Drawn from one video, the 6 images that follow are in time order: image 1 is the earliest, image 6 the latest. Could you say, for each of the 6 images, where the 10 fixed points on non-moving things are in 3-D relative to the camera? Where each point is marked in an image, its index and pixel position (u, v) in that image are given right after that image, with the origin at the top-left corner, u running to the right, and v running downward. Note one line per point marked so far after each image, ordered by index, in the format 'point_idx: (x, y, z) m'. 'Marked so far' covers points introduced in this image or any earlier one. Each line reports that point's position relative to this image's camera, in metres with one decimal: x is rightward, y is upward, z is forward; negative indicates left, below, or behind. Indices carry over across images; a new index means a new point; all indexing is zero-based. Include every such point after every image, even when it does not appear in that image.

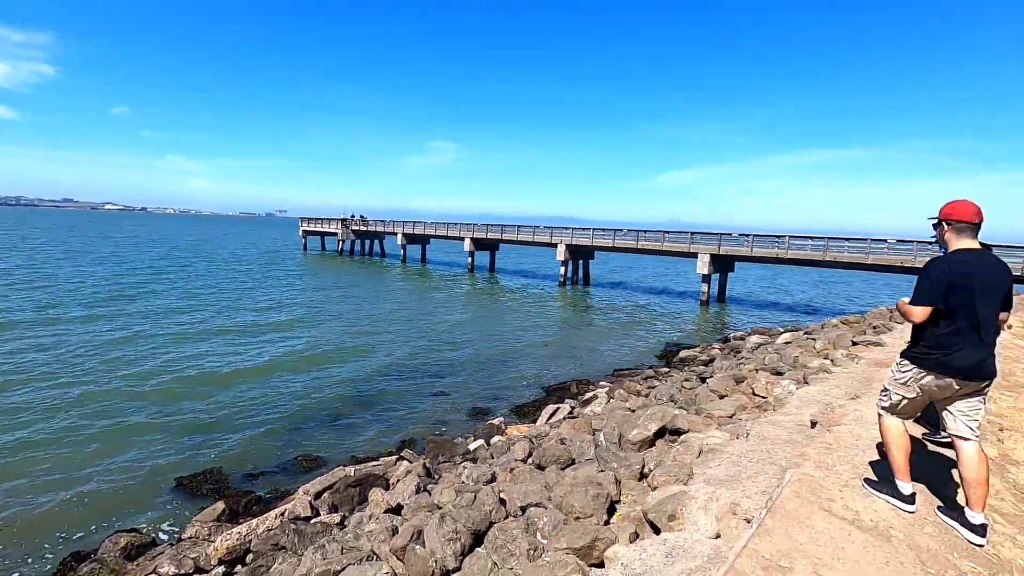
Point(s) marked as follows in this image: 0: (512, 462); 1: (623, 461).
0: (0.0, -2.0, +6.1) m
1: (+1.0, -1.6, +4.9) m
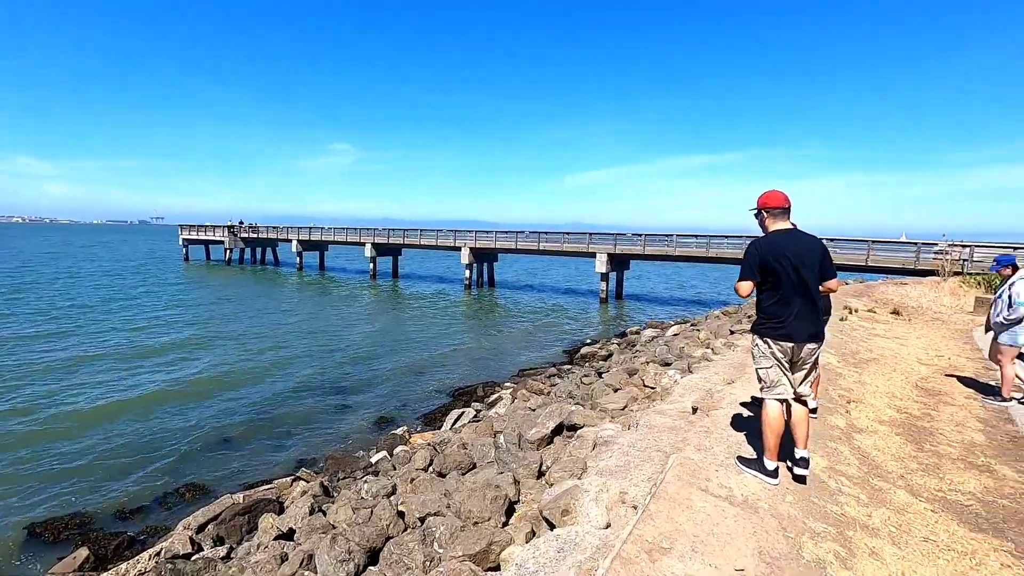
0: (-1.1, -2.1, +6.0) m
1: (+0.1, -1.6, +5.0) m
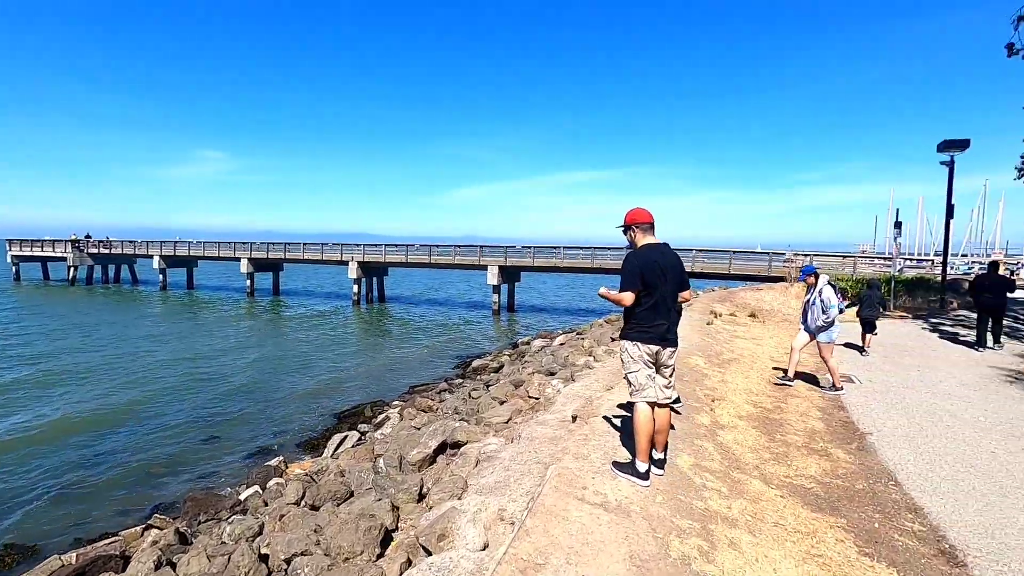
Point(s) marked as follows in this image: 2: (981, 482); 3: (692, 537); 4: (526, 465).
0: (-2.3, -2.3, +5.5) m
1: (-1.0, -1.7, +4.8) m
2: (+4.7, -2.0, +5.4) m
3: (+1.2, -1.7, +3.6) m
4: (+0.1, -1.5, +4.4) m
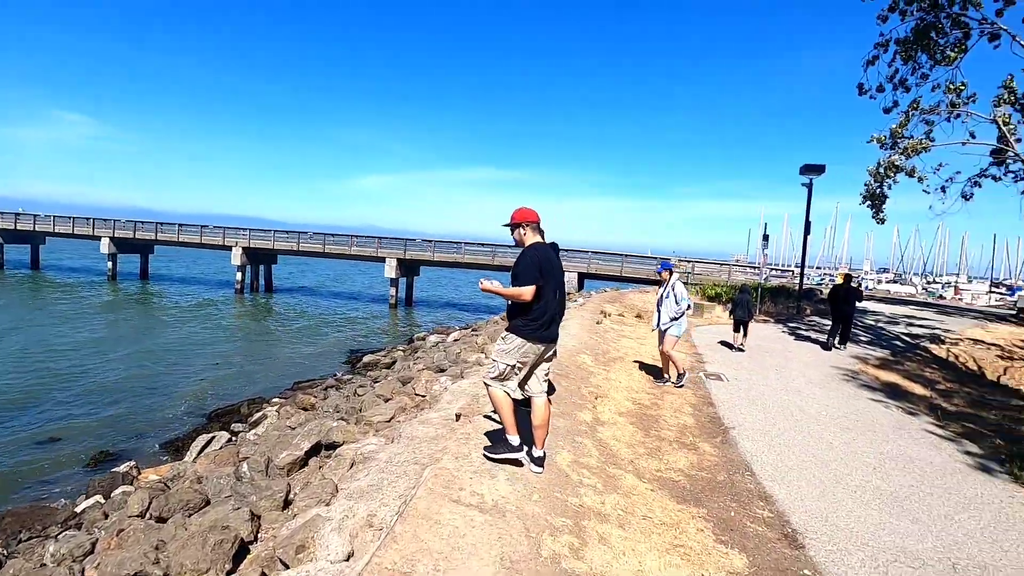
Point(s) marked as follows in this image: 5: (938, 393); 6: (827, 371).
0: (-3.5, -2.1, +4.8) m
1: (-2.0, -1.7, +4.4) m
2: (+3.5, -2.1, +6.0) m
3: (+0.4, -1.7, +3.6) m
4: (-0.9, -1.4, +4.2) m
5: (+8.4, -2.1, +10.5) m
6: (+6.8, -1.8, +11.5) m
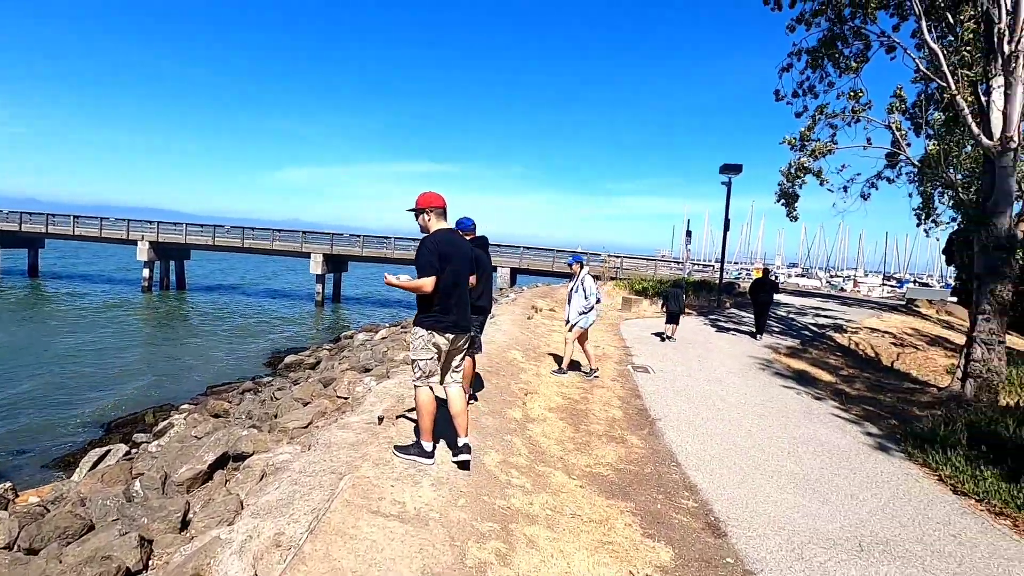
0: (-4.1, -2.1, +4.2) m
1: (-2.6, -1.6, +3.9) m
2: (+2.7, -2.0, +6.2) m
3: (-0.1, -1.6, +3.4) m
4: (-1.4, -1.4, +3.9) m
5: (+7.0, -1.9, +11.3) m
6: (+5.3, -1.7, +12.1) m
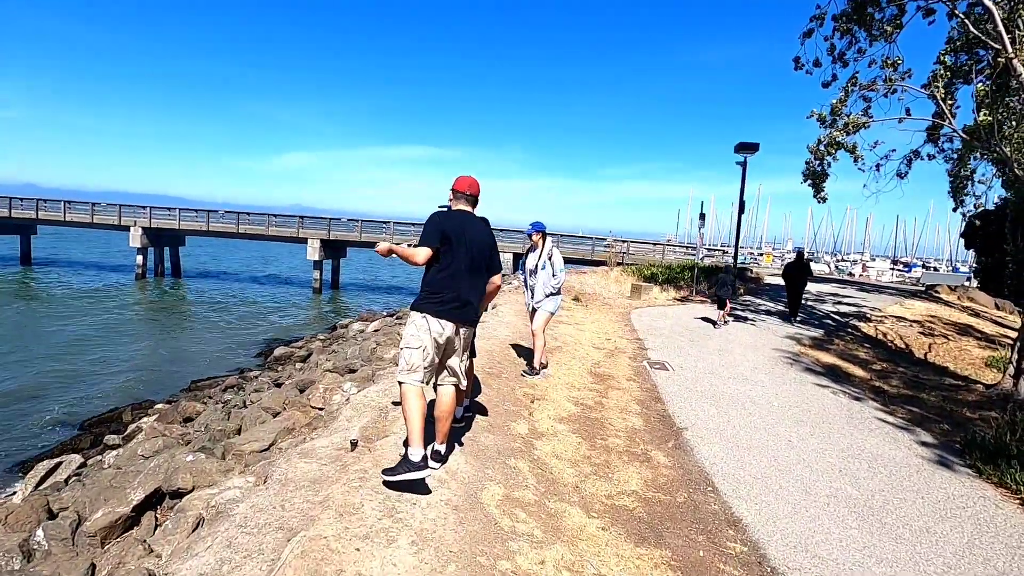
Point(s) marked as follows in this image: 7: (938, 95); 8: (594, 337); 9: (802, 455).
0: (-4.1, -2.1, +3.3) m
1: (-2.6, -1.6, +3.0) m
2: (+2.7, -1.9, +5.3) m
3: (-0.1, -1.6, +2.5) m
4: (-1.4, -1.4, +3.0) m
5: (+7.1, -1.7, +10.3) m
6: (+5.4, -1.4, +11.1) m
7: (+9.2, +4.2, +11.5) m
8: (+1.7, -1.0, +11.0) m
9: (+3.2, -1.8, +5.9) m
